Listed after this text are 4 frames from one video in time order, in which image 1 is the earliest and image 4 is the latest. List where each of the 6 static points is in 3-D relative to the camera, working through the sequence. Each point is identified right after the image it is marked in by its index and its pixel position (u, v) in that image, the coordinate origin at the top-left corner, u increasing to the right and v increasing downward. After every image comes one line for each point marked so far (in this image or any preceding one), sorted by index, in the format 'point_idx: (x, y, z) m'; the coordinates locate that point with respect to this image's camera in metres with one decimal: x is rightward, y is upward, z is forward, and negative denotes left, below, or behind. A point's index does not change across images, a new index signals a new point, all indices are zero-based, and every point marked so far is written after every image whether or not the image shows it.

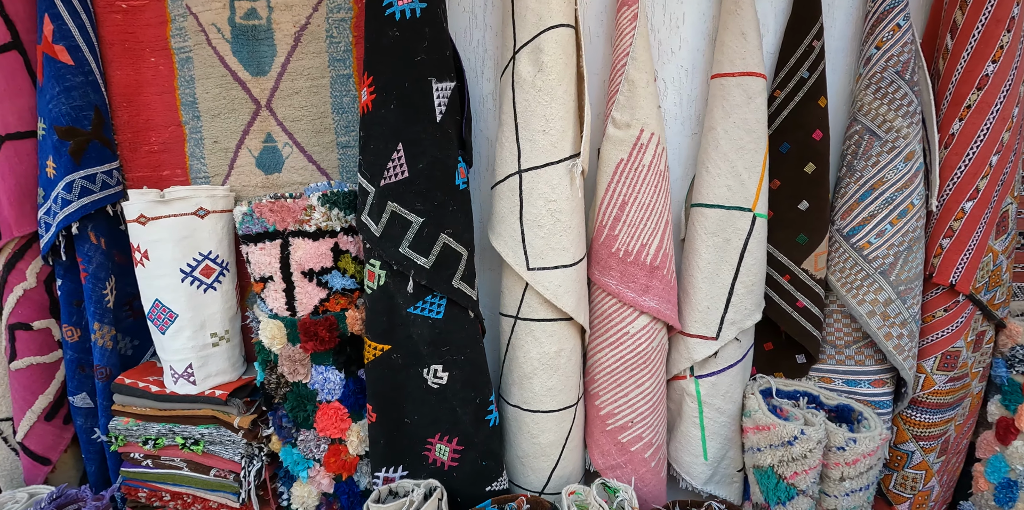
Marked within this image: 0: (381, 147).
0: (-0.3, +0.3, +1.1) m
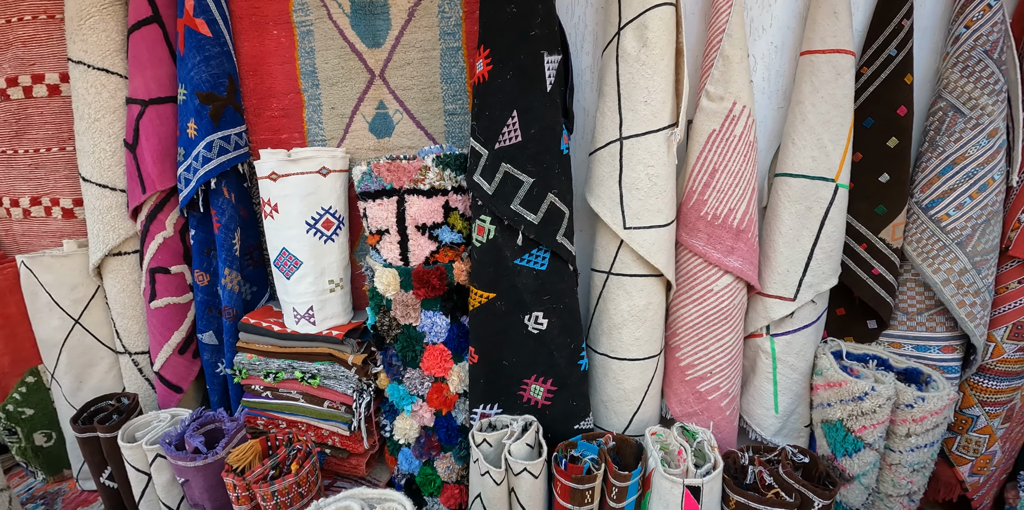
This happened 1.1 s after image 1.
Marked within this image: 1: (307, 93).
0: (0.0, +0.4, +1.2) m
1: (-0.7, +0.5, +1.5) m
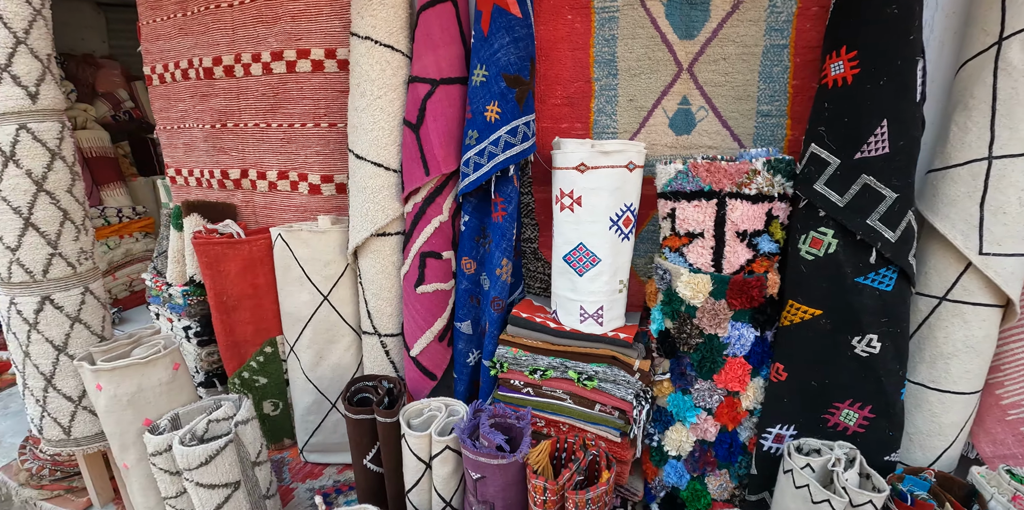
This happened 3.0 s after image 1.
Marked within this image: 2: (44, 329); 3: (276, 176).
0: (+0.9, +0.3, +1.2) m
1: (+0.3, +0.5, +1.4) m
2: (-1.4, -0.2, +1.4) m
3: (-0.9, +0.3, +1.8) m
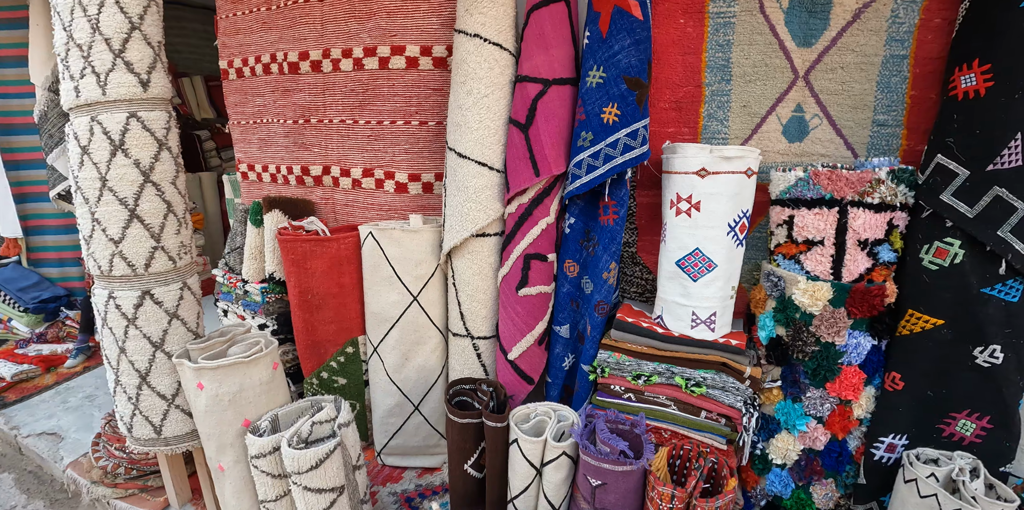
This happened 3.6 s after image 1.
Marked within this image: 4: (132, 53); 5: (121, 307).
0: (+1.2, +0.3, +1.2) m
1: (+0.6, +0.5, +1.4) m
2: (-1.1, -0.2, +1.3) m
3: (-0.6, +0.3, +1.7) m
4: (-1.0, +0.5, +1.2) m
5: (-1.1, -0.1, +1.3) m
